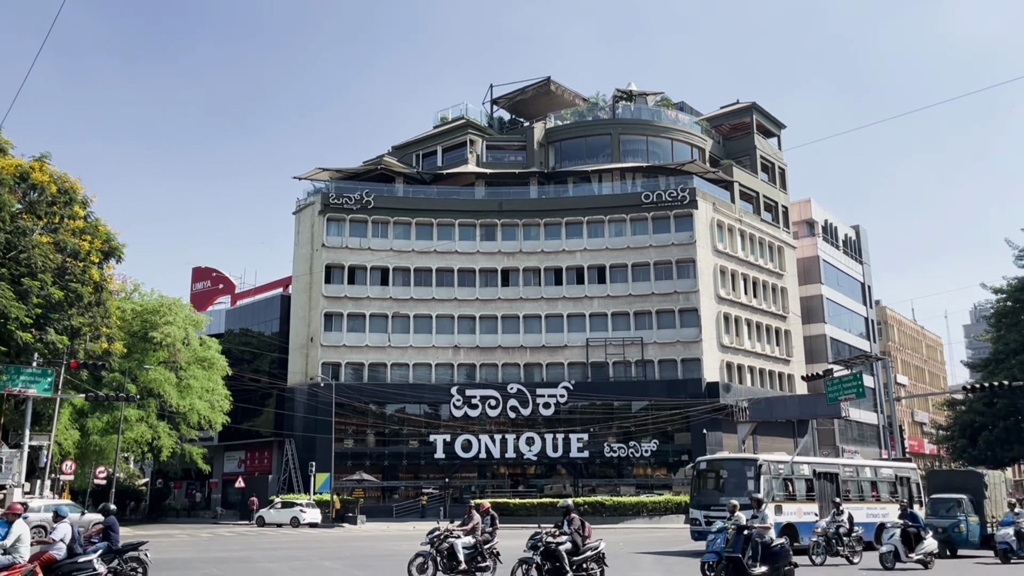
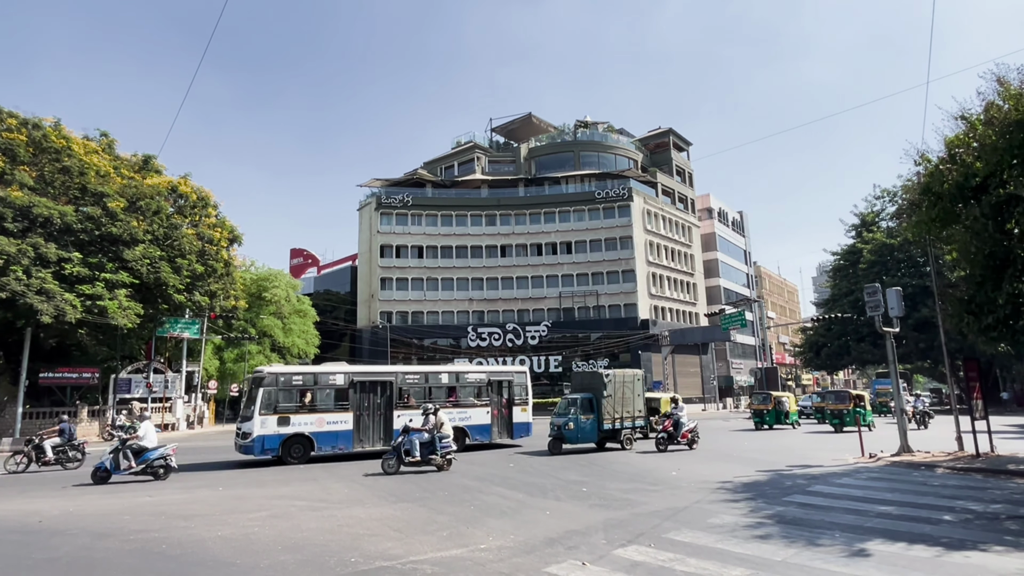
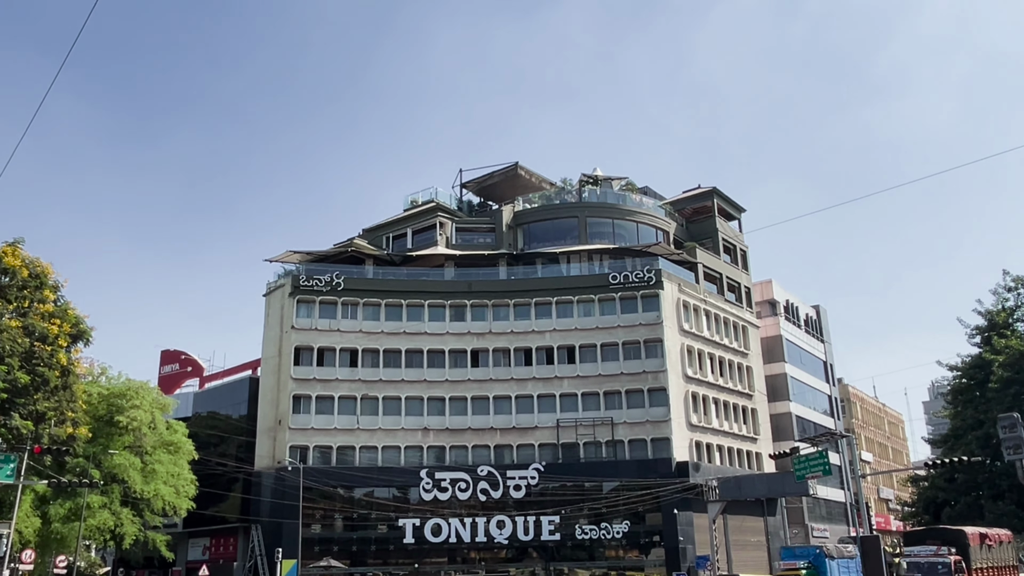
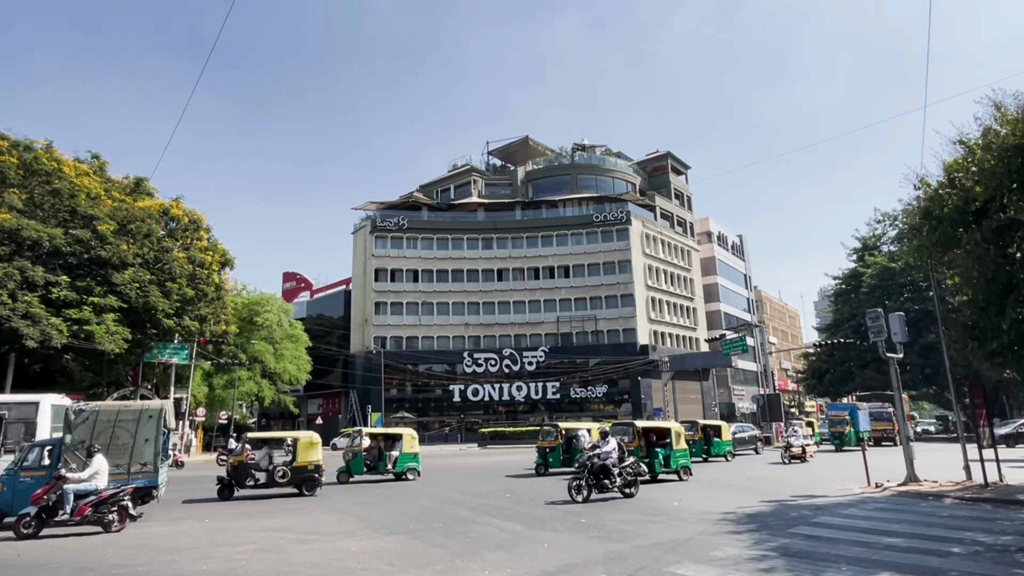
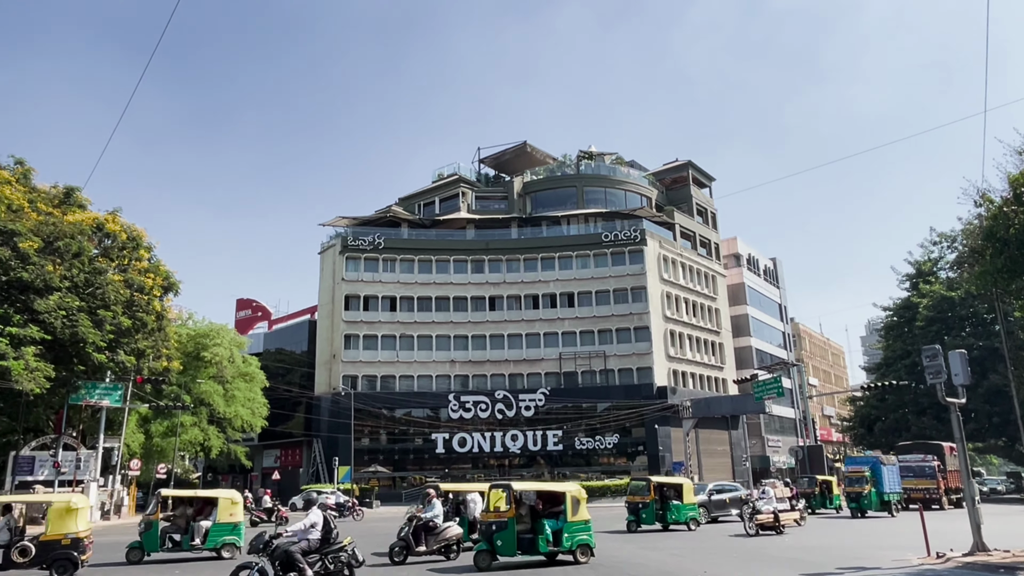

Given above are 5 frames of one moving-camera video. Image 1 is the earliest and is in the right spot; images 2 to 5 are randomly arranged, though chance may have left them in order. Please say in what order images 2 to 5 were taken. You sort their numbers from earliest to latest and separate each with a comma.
2, 4, 5, 3
